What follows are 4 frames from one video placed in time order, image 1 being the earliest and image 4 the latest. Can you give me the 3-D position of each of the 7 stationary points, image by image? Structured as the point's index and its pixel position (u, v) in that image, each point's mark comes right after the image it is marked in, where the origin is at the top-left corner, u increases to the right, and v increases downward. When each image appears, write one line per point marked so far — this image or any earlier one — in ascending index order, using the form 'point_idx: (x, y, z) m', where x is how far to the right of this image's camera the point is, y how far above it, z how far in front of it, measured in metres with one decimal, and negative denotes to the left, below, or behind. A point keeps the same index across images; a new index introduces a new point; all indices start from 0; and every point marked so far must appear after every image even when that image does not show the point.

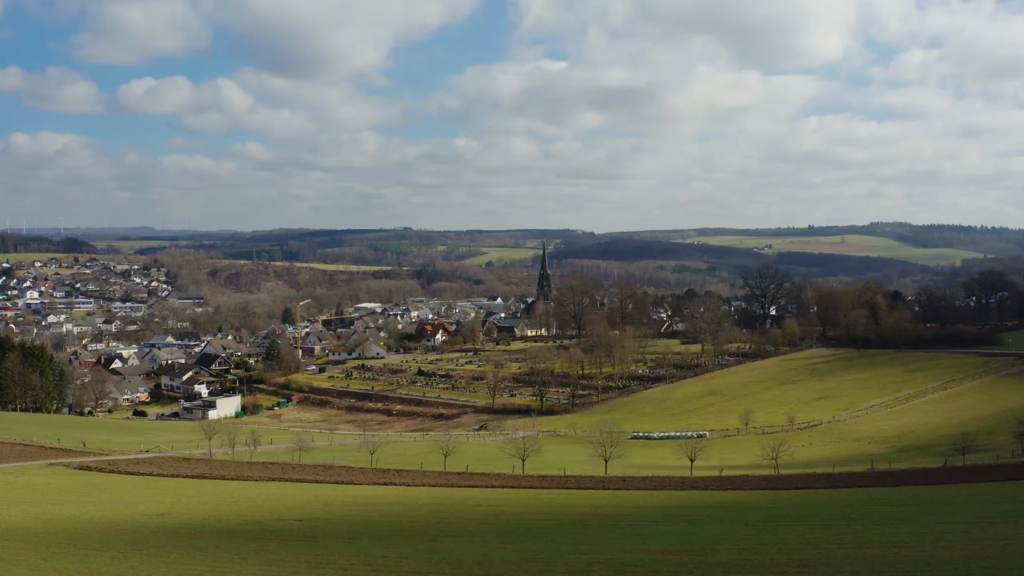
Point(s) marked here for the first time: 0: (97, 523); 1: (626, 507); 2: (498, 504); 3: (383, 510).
0: (-9.7, -5.5, +16.4) m
1: (+3.0, -5.8, +18.6) m
2: (-0.6, -5.9, +19.3) m
3: (-3.5, -5.8, +18.8) m
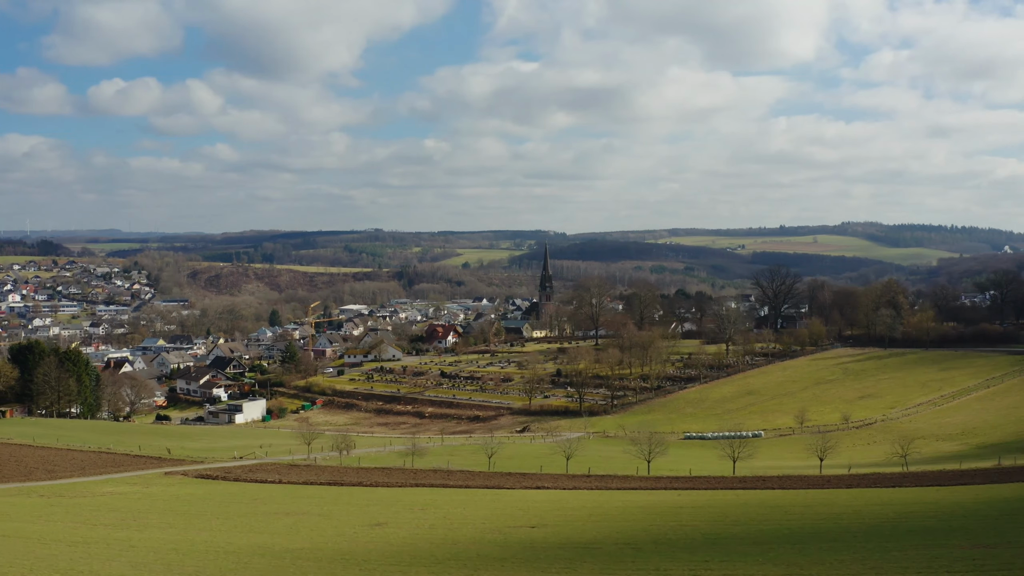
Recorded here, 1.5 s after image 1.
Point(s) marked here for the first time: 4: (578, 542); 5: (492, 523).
0: (-4.1, -5.6, +16.0) m
1: (+8.5, -5.8, +18.5) m
2: (+5.0, -6.0, +19.2) m
3: (+2.1, -5.9, +18.5) m
4: (+1.4, -5.3, +14.7) m
5: (-0.5, -5.8, +17.4) m
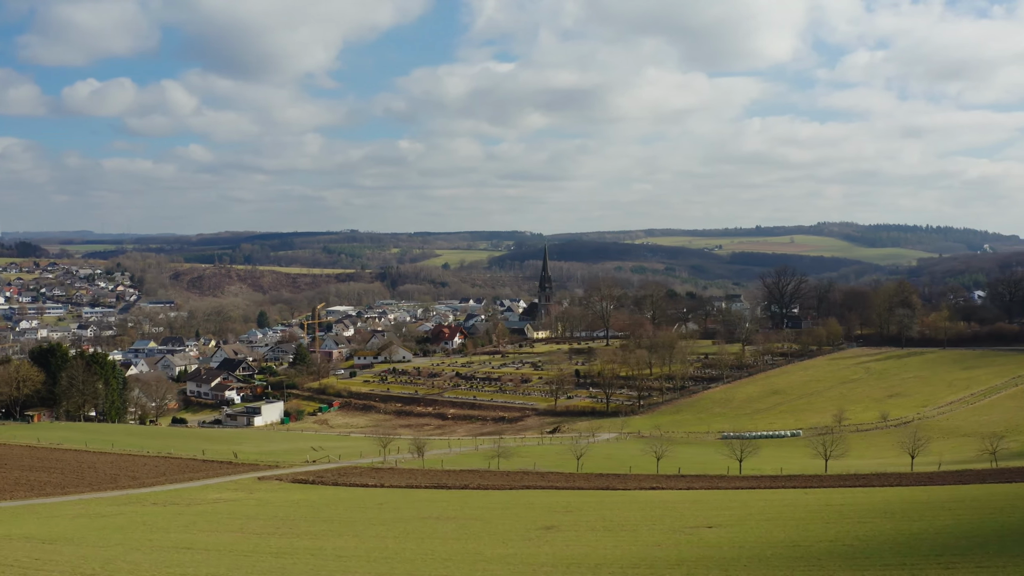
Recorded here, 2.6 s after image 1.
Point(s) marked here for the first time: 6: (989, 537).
0: (+0.1, -5.7, +15.8) m
1: (+12.7, -5.8, +18.7) m
2: (+9.1, -6.0, +19.2) m
3: (+6.2, -5.9, +18.5) m
4: (+5.7, -5.3, +14.7) m
5: (+3.7, -5.8, +17.3) m
6: (+9.8, -5.2, +14.5) m
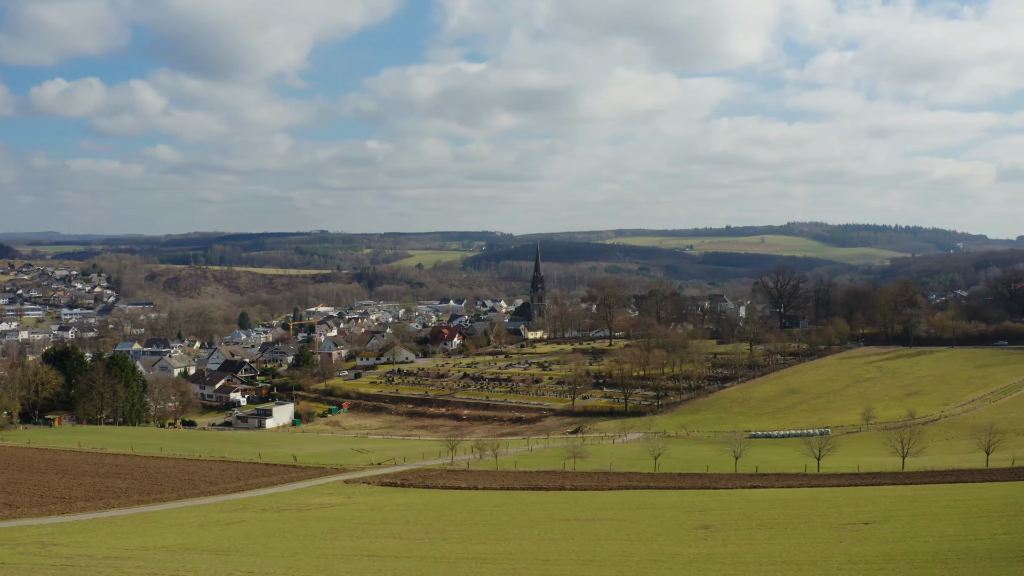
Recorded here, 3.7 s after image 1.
0: (+3.9, -5.6, +15.8) m
1: (+16.4, -5.8, +19.0) m
2: (+12.9, -5.9, +19.4) m
3: (+10.0, -5.9, +18.6) m
4: (+9.6, -5.3, +14.8) m
5: (+7.5, -5.8, +17.4) m
6: (+13.7, -5.1, +14.7) m
